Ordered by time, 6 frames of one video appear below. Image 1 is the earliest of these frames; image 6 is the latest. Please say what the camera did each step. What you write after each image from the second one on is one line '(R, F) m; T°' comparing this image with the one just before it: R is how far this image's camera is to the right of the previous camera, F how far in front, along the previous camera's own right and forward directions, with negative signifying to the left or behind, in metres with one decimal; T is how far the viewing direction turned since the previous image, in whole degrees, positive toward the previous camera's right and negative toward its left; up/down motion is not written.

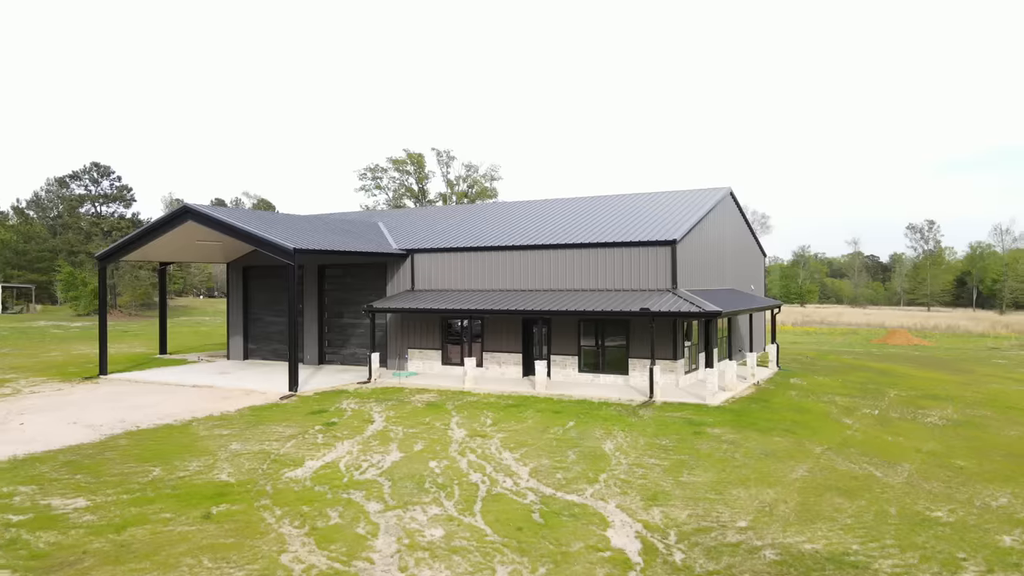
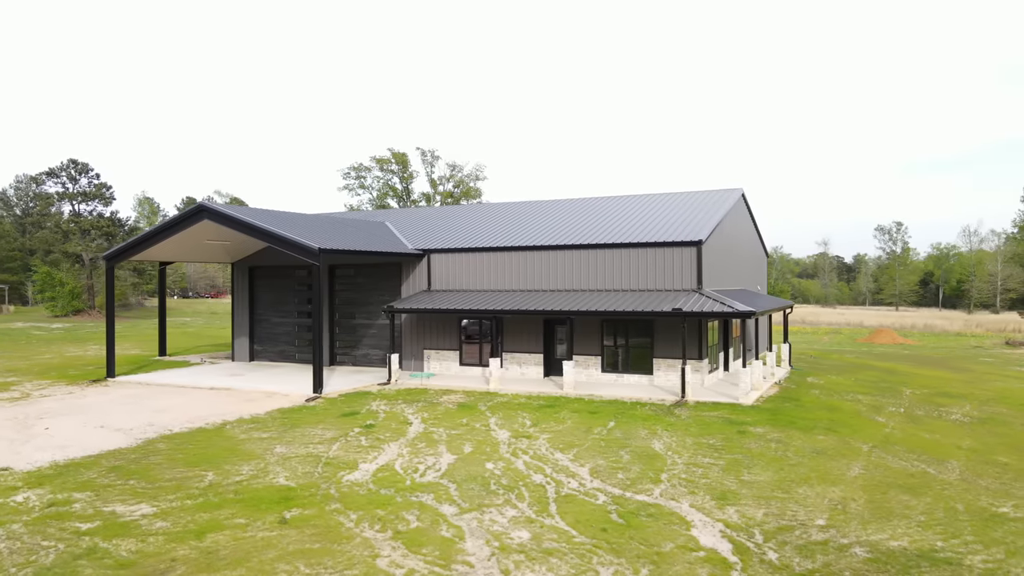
(-1.2, +0.1) m; +2°
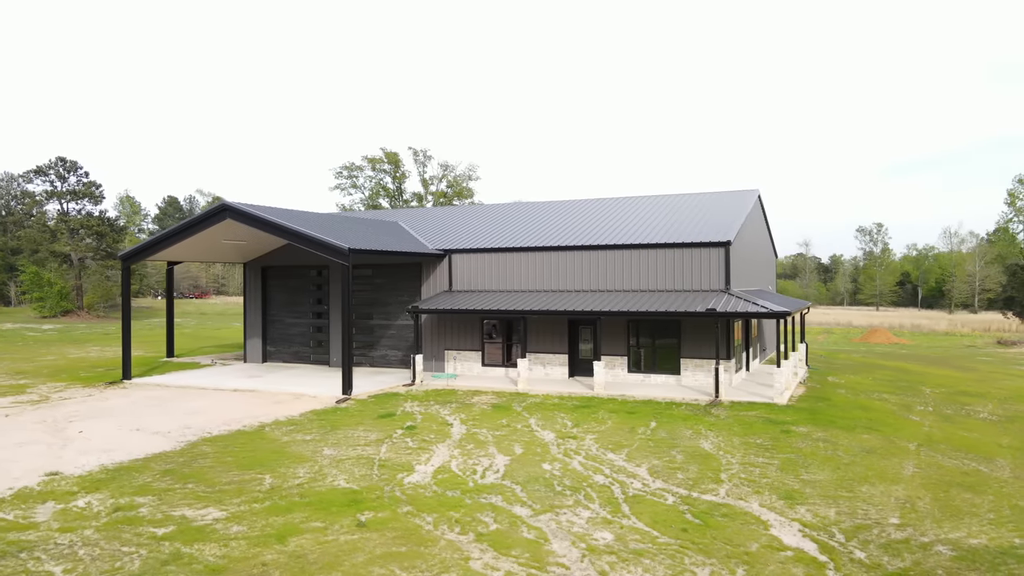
(-1.1, 0.0) m; +1°
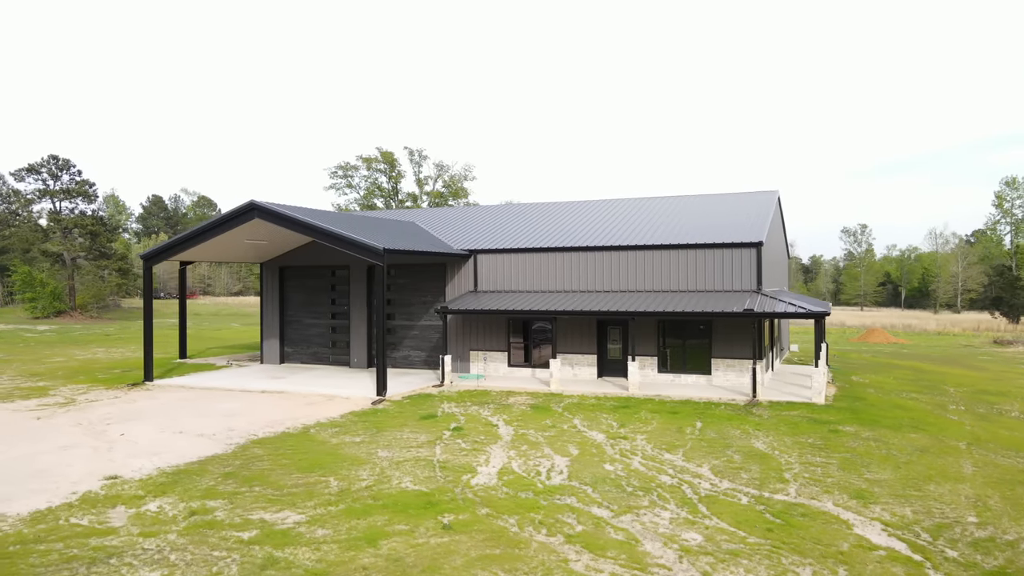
(-1.1, 0.0) m; +1°
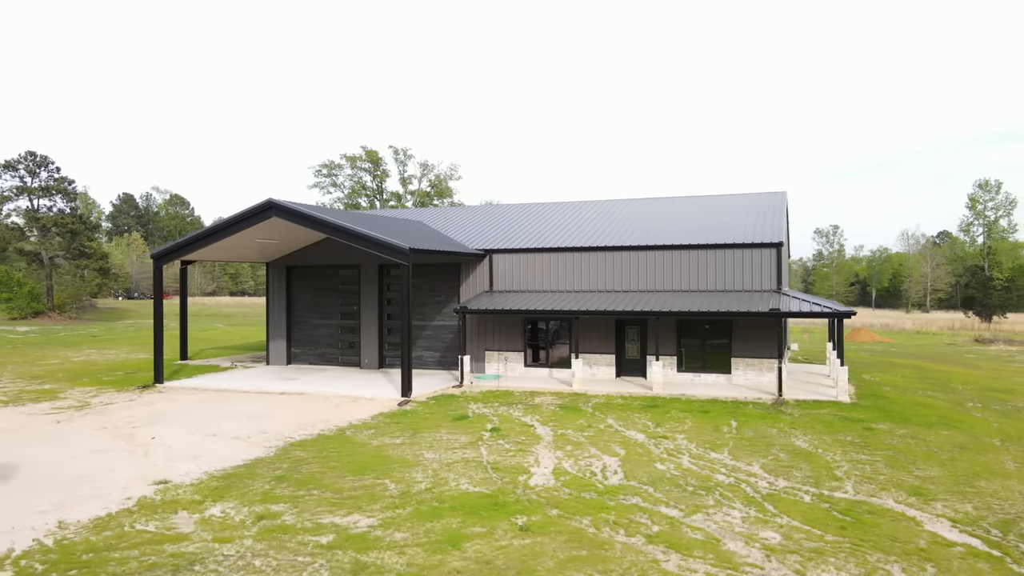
(-1.1, +0.1) m; +2°
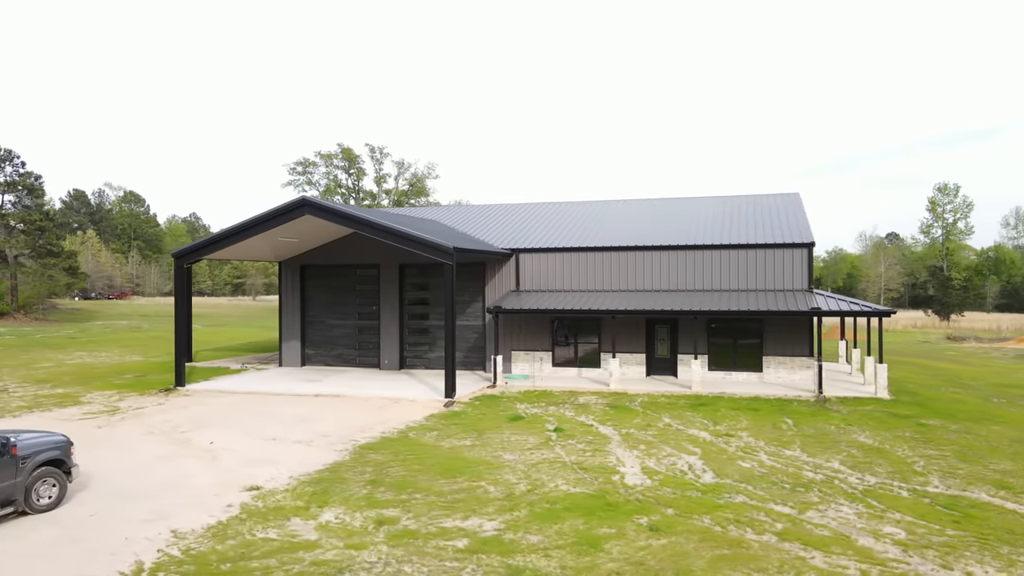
(-1.8, +0.1) m; +3°
